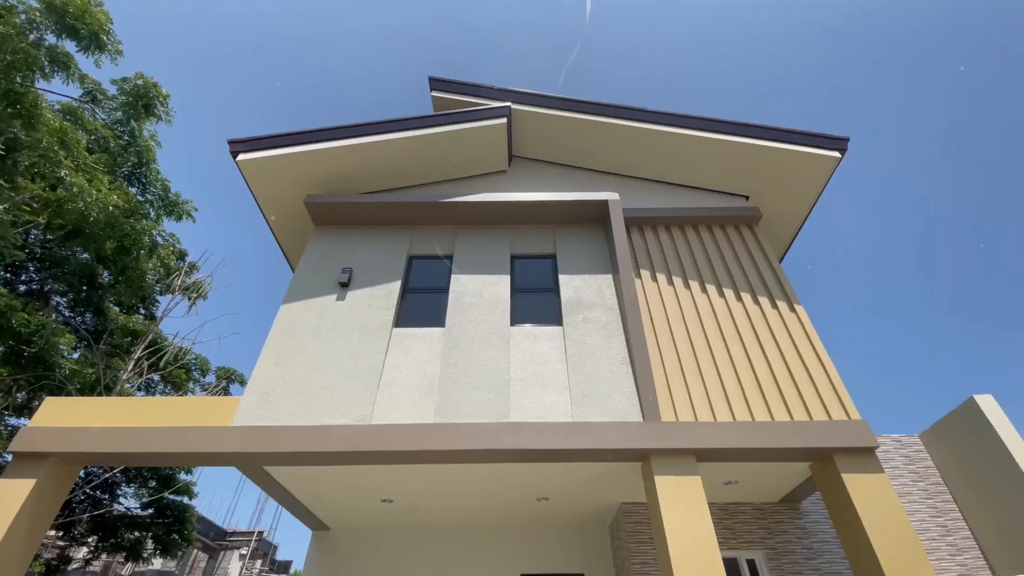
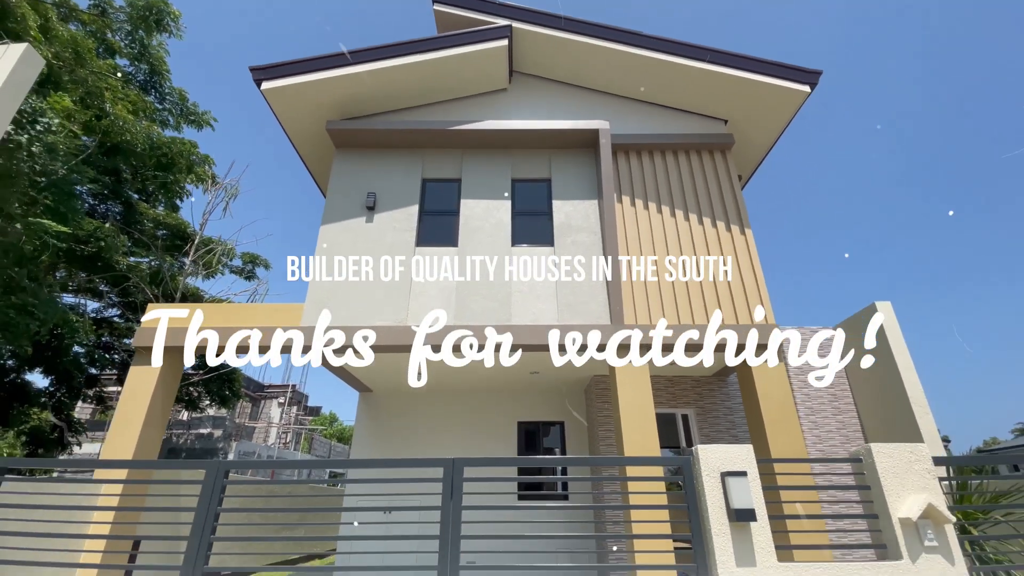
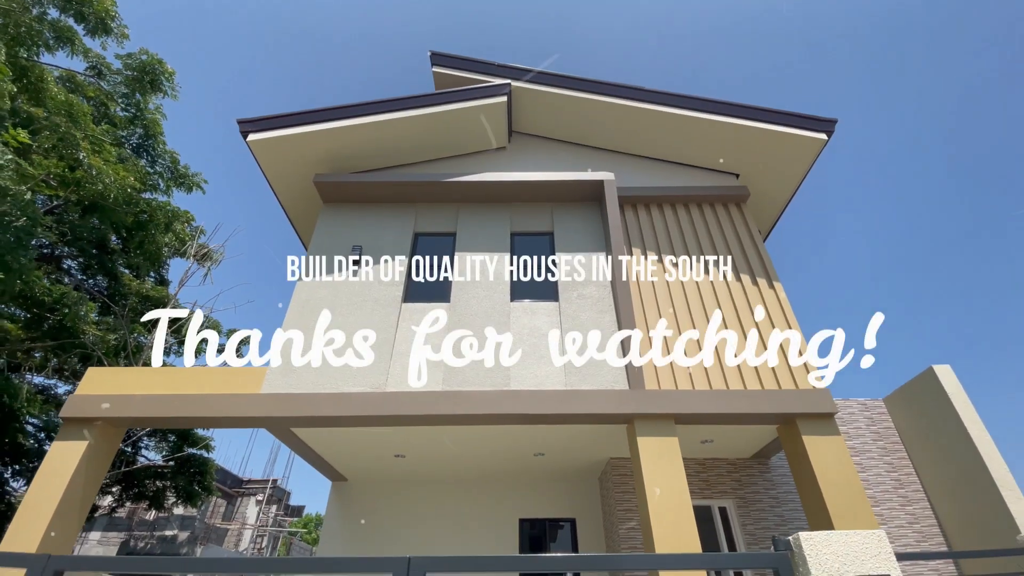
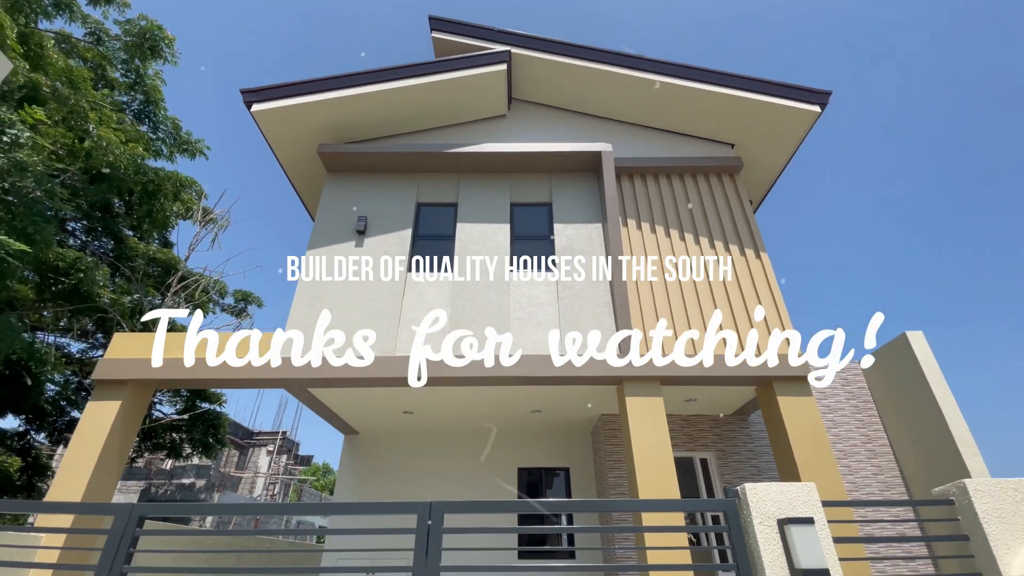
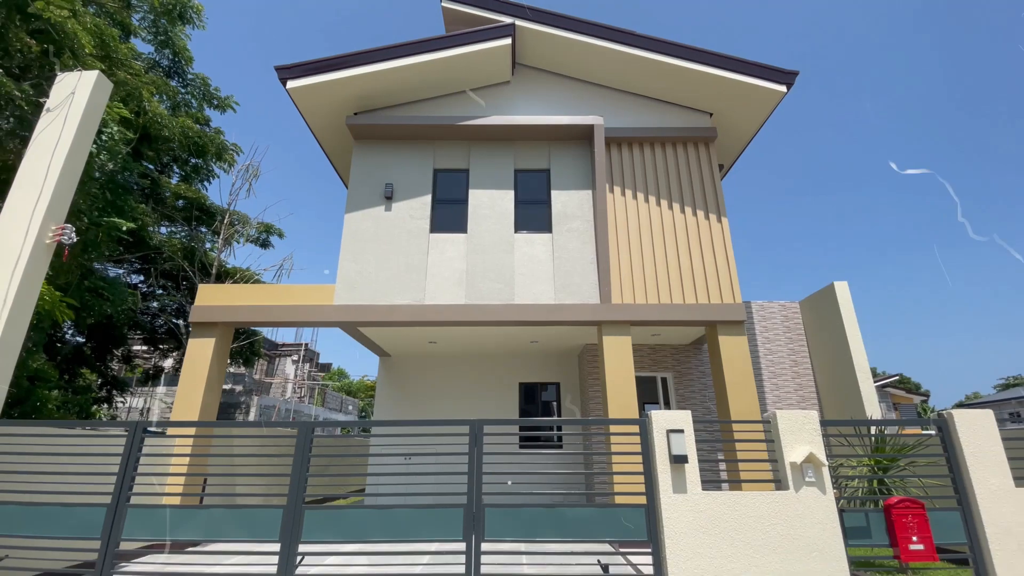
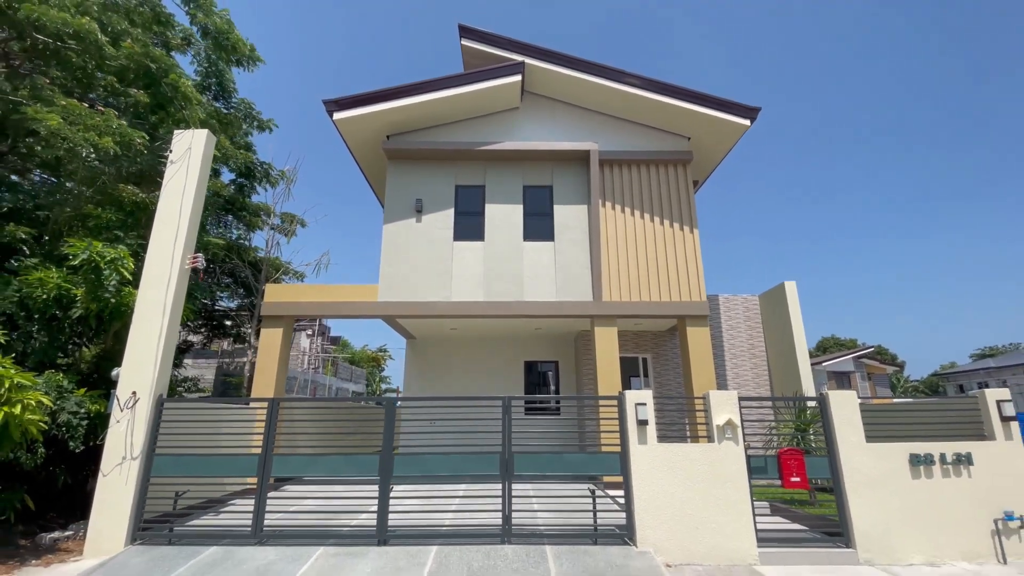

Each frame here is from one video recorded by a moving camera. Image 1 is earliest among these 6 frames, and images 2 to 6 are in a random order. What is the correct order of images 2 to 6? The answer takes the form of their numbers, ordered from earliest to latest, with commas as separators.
3, 4, 2, 5, 6
